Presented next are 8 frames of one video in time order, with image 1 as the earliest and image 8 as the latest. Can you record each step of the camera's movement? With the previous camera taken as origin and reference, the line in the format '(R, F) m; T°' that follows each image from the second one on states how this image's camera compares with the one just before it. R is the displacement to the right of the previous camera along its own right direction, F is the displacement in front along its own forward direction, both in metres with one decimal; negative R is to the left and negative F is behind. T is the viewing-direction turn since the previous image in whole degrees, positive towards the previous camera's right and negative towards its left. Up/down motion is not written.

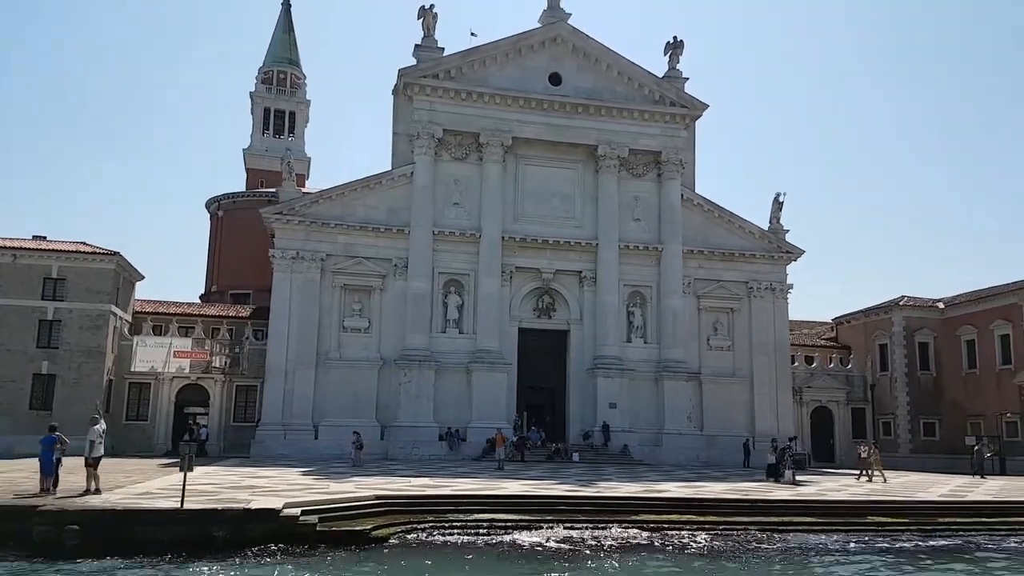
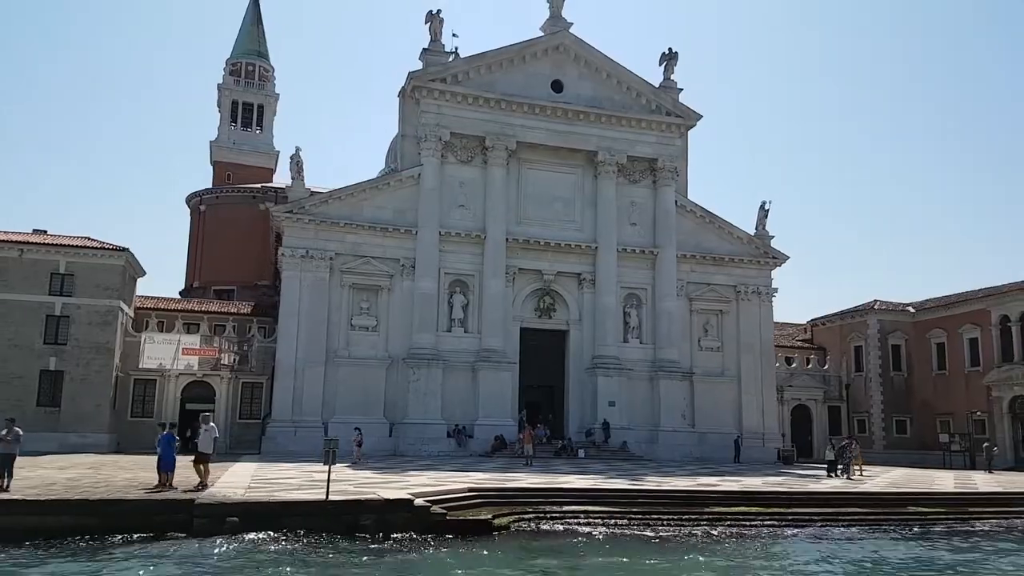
(-2.7, -0.9) m; +4°
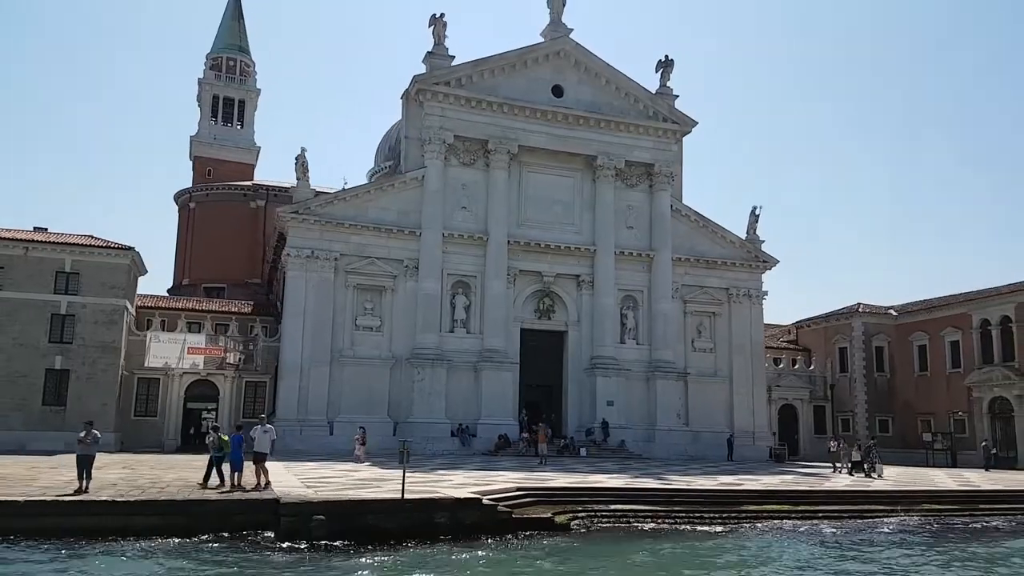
(-1.6, -0.6) m; +2°
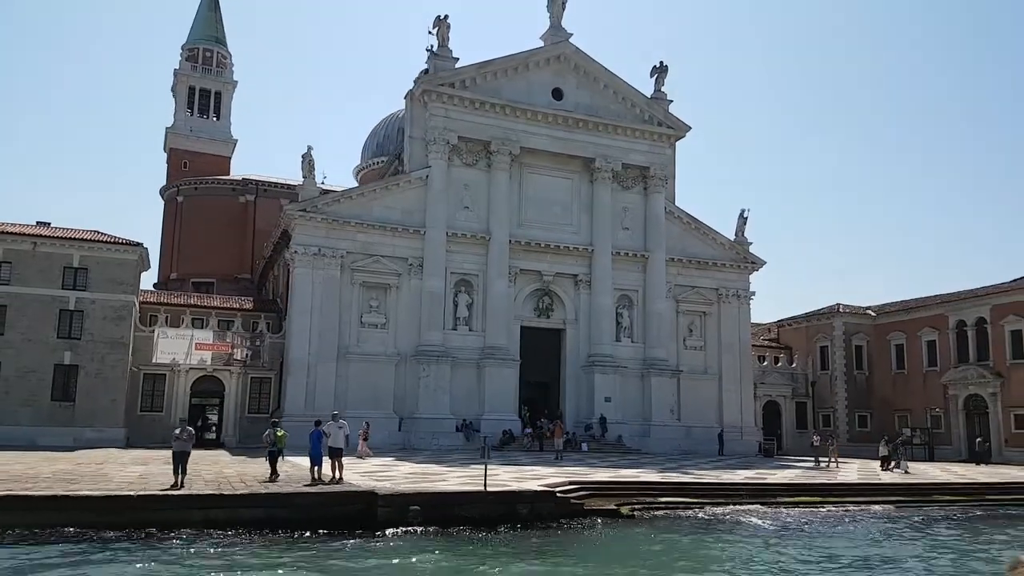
(-2.0, -0.7) m; +3°
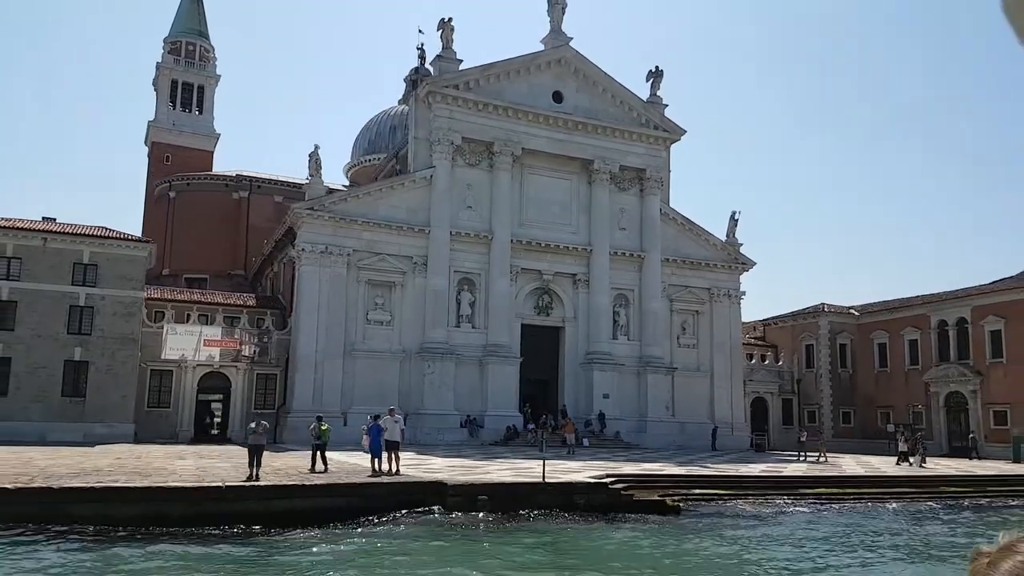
(-1.6, -0.7) m; +2°
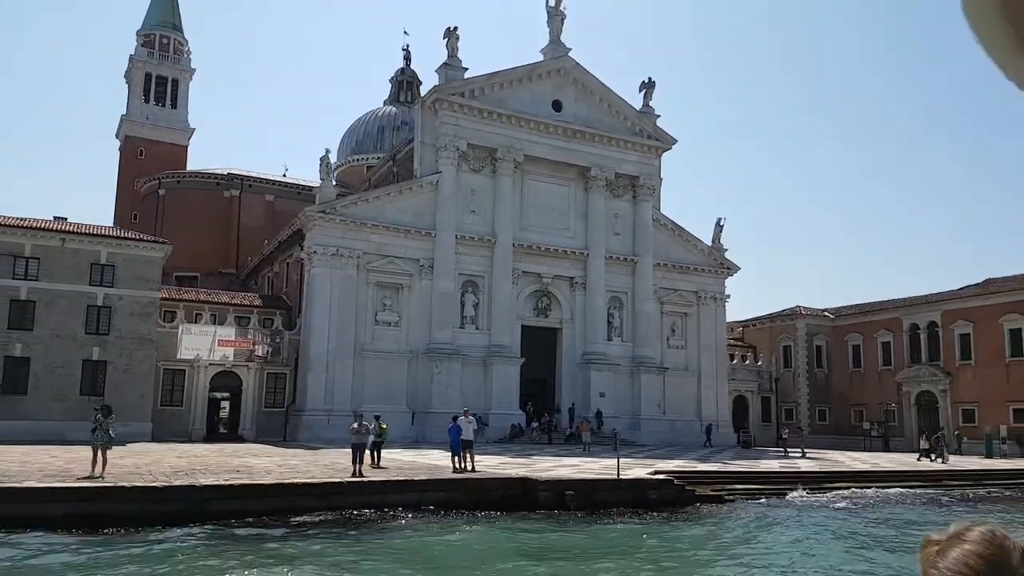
(-2.4, -1.2) m; +3°
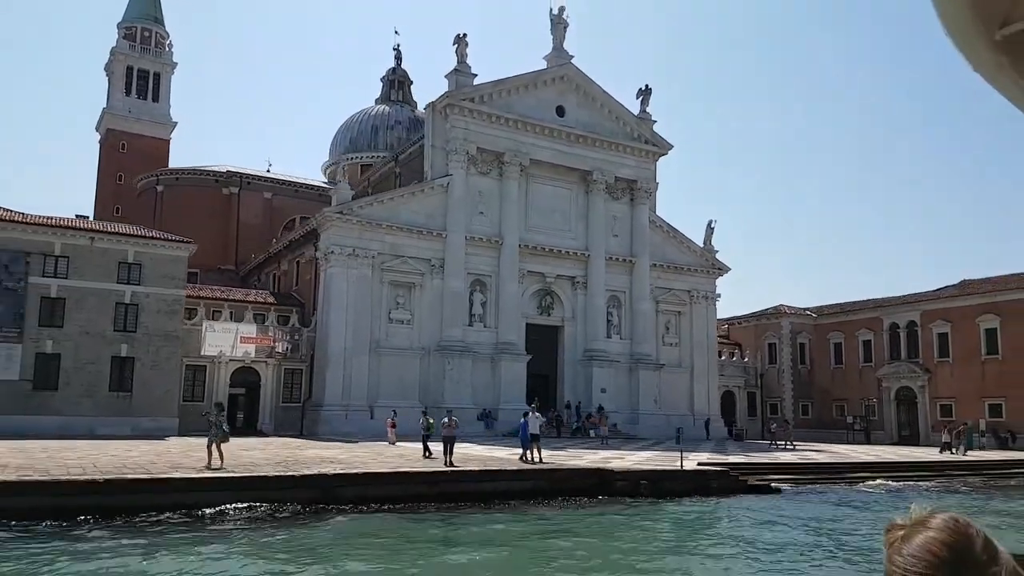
(-2.3, -1.3) m; +3°
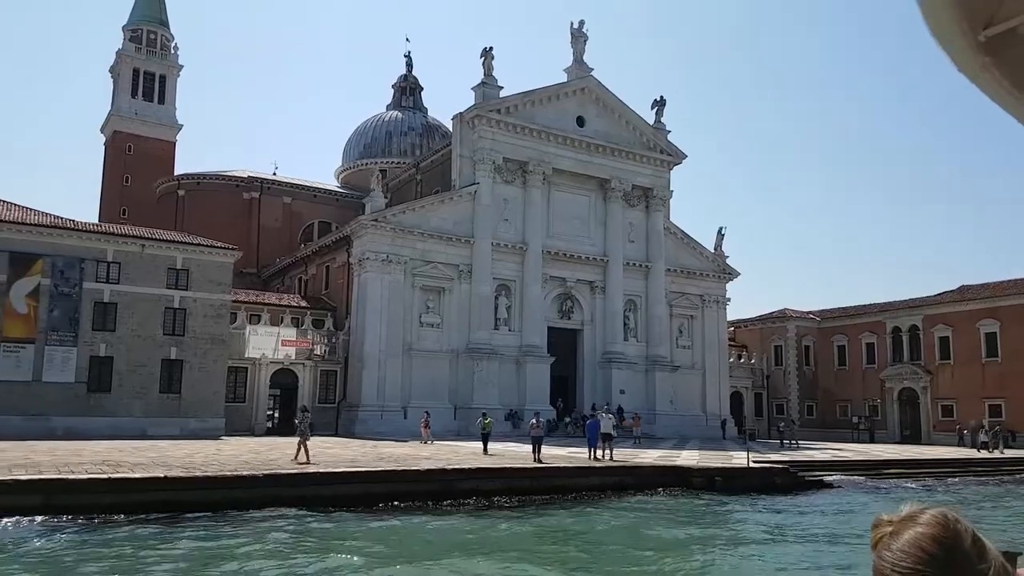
(-2.2, -1.4) m; +1°
